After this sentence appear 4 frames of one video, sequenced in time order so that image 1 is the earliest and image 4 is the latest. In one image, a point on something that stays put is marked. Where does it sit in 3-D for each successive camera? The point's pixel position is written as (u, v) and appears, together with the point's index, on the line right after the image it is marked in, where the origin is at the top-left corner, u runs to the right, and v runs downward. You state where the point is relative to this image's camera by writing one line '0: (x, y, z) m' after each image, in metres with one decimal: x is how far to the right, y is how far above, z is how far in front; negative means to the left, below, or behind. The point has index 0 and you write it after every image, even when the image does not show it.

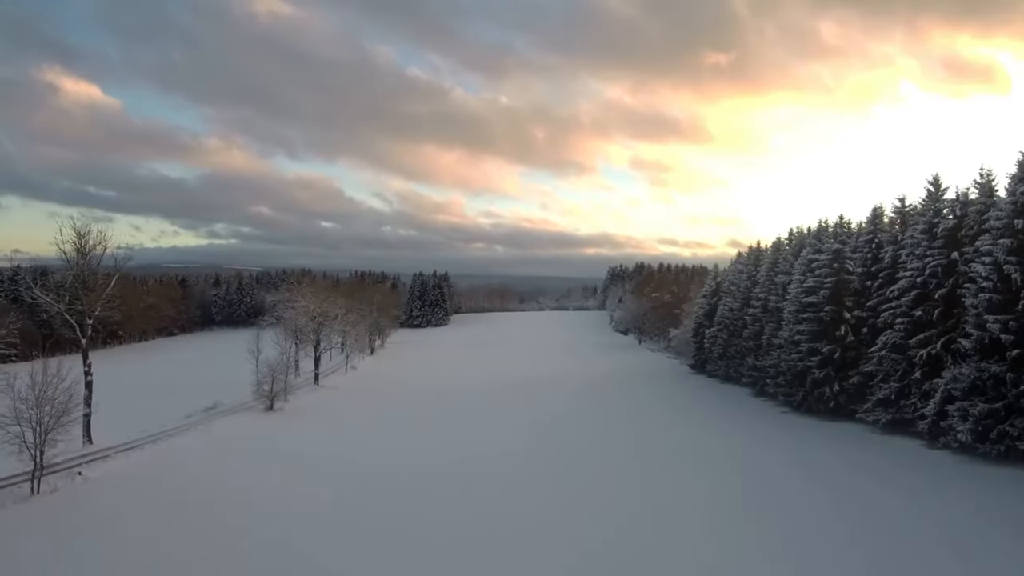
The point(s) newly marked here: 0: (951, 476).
0: (+15.3, -6.4, +17.4) m
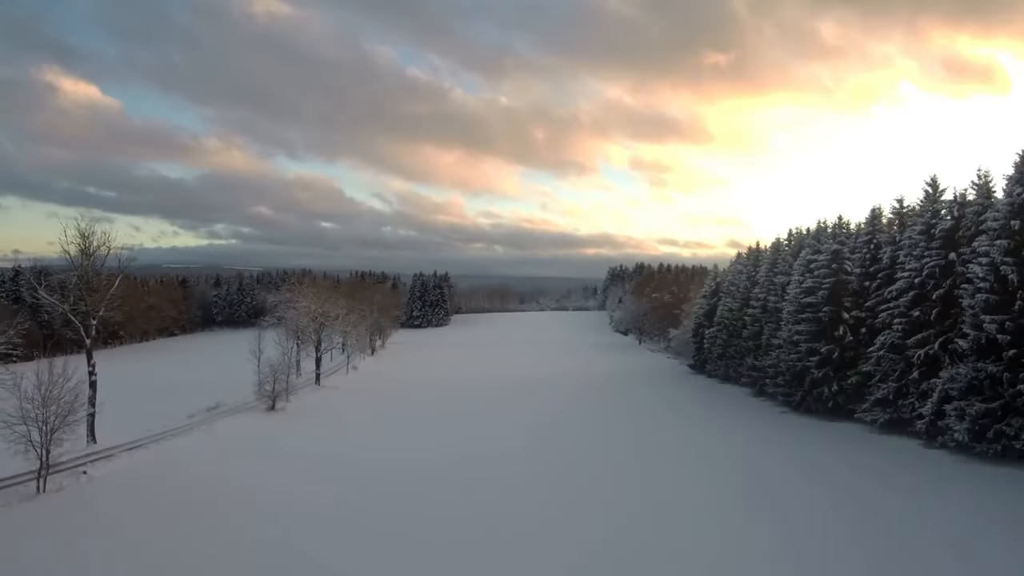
0: (+15.4, -6.4, +17.5) m
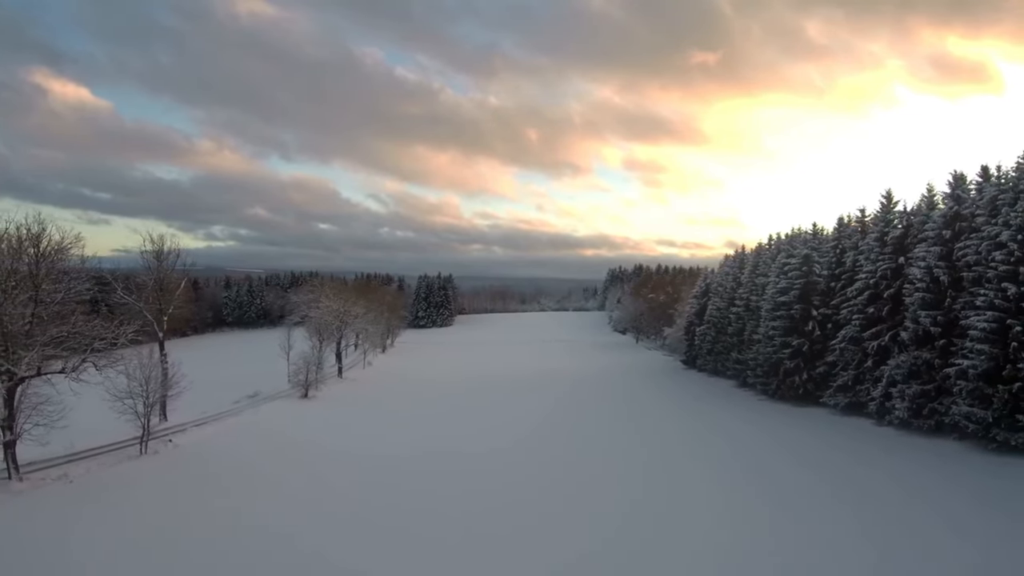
0: (+15.5, -6.4, +18.3) m
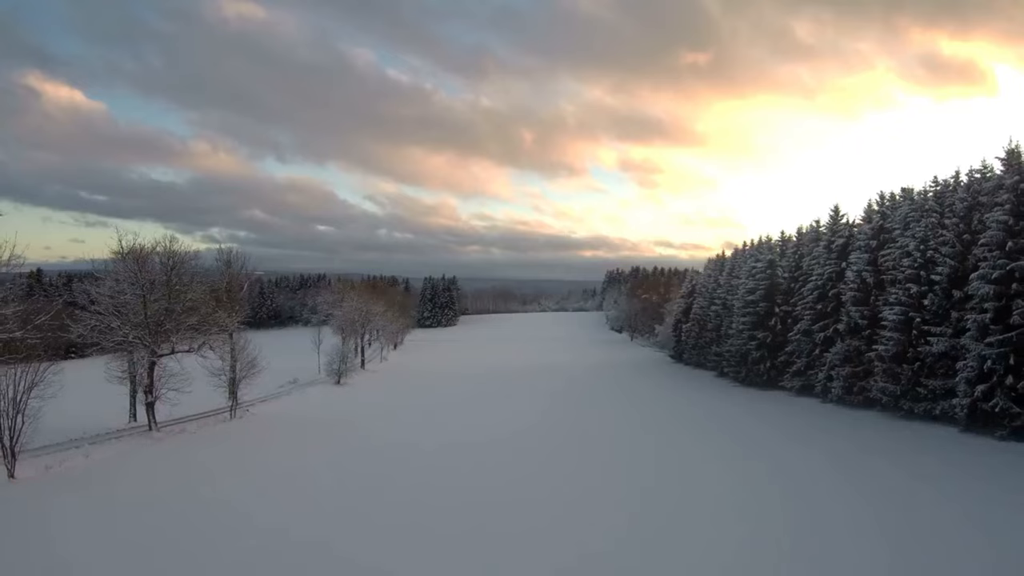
0: (+15.5, -6.4, +19.5) m
